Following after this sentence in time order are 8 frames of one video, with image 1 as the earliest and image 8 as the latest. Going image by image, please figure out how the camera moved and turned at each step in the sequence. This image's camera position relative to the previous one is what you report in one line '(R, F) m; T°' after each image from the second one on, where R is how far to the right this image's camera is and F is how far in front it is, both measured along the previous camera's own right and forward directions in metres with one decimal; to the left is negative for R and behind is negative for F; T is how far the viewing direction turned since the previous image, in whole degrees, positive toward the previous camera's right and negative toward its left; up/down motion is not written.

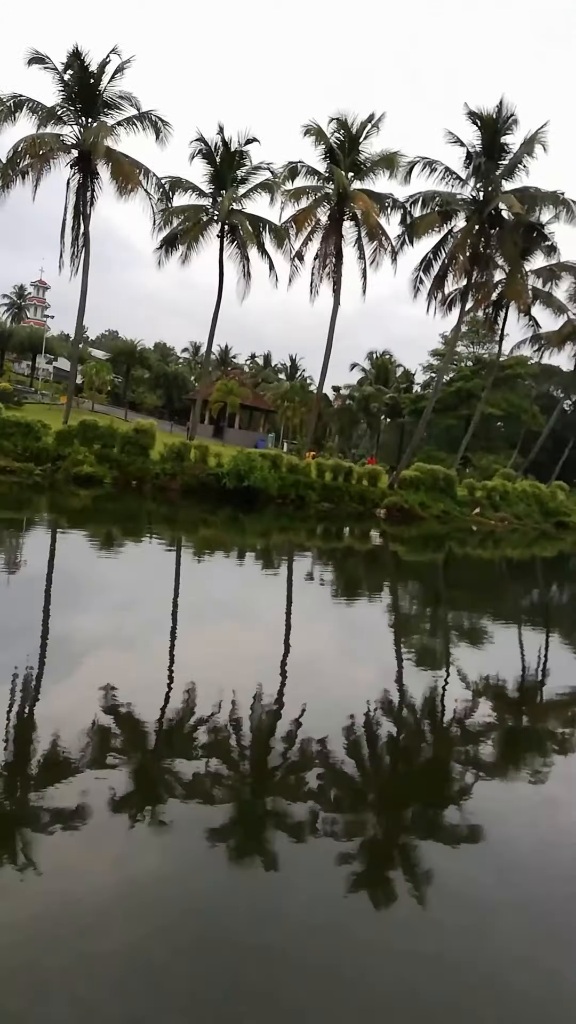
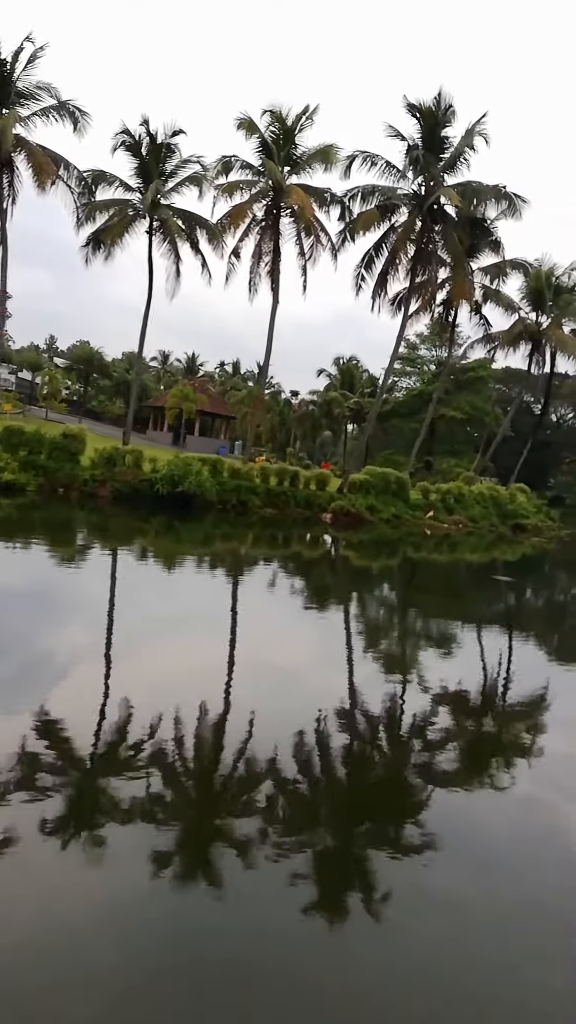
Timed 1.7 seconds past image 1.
(+0.2, +0.1) m; +1°
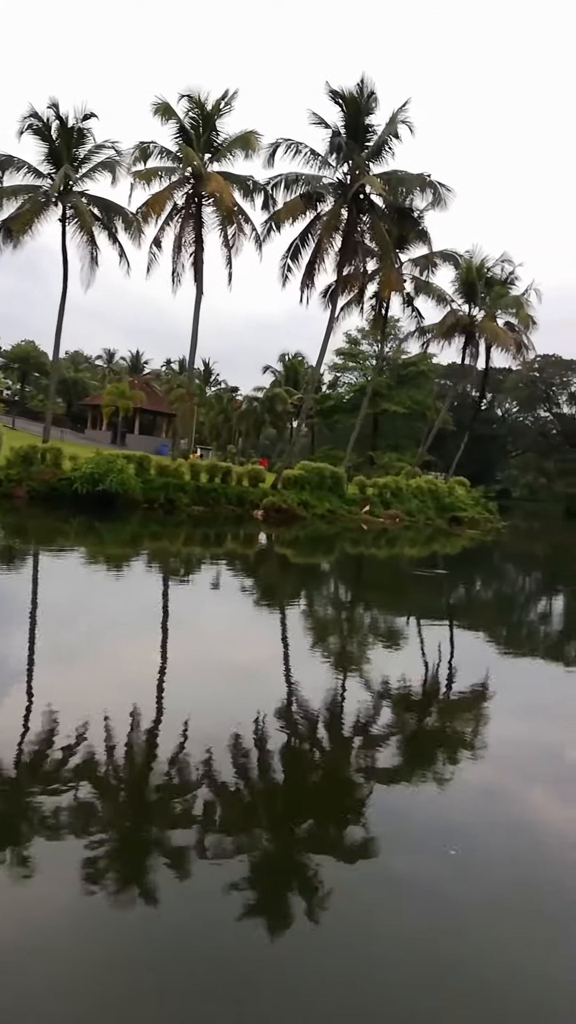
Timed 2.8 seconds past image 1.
(+0.1, +0.1) m; +3°
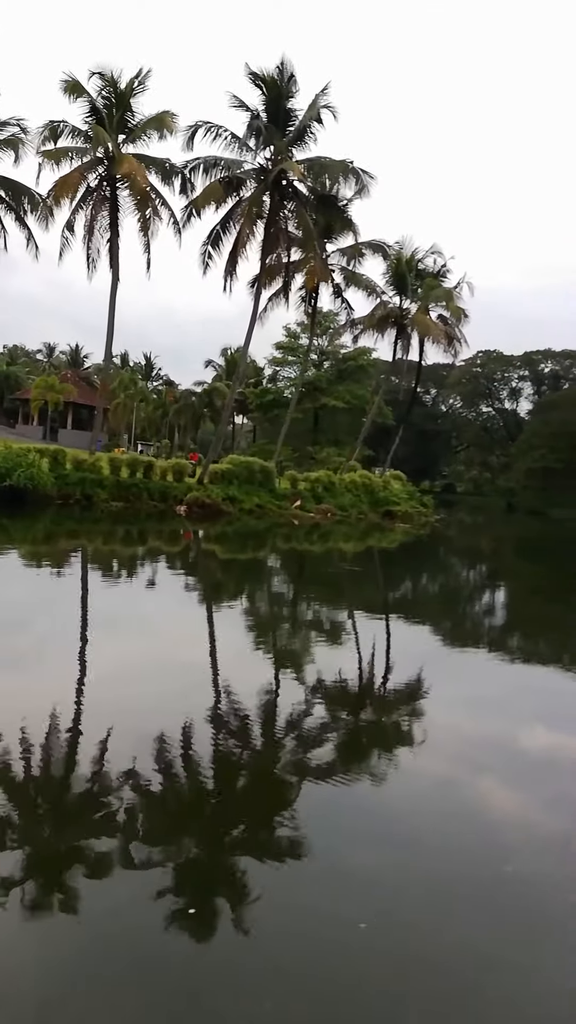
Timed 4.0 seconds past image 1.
(+0.1, +0.1) m; +4°
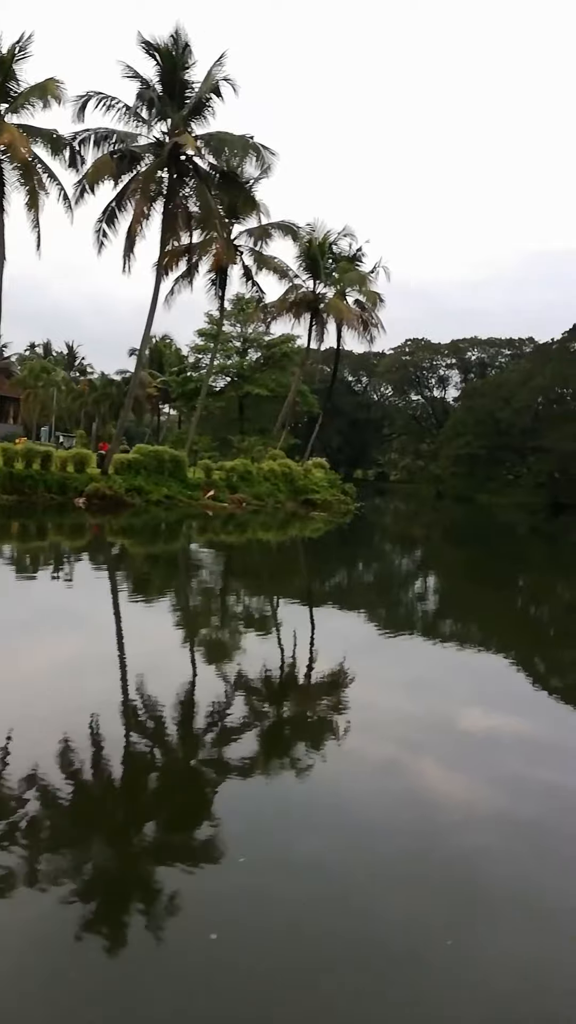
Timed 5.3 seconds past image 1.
(+0.2, +0.1) m; +4°
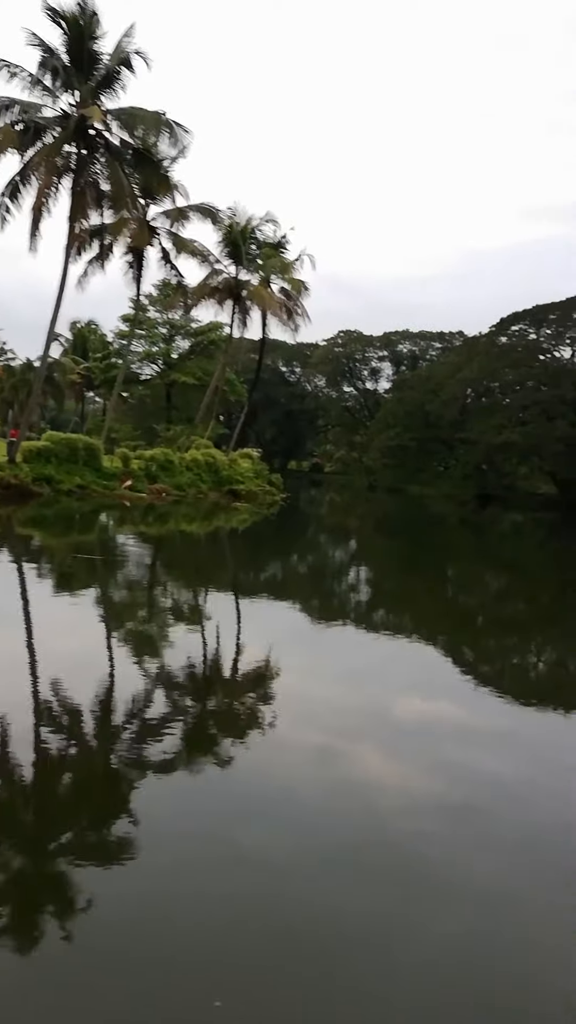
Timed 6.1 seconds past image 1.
(+0.1, +0.1) m; +5°
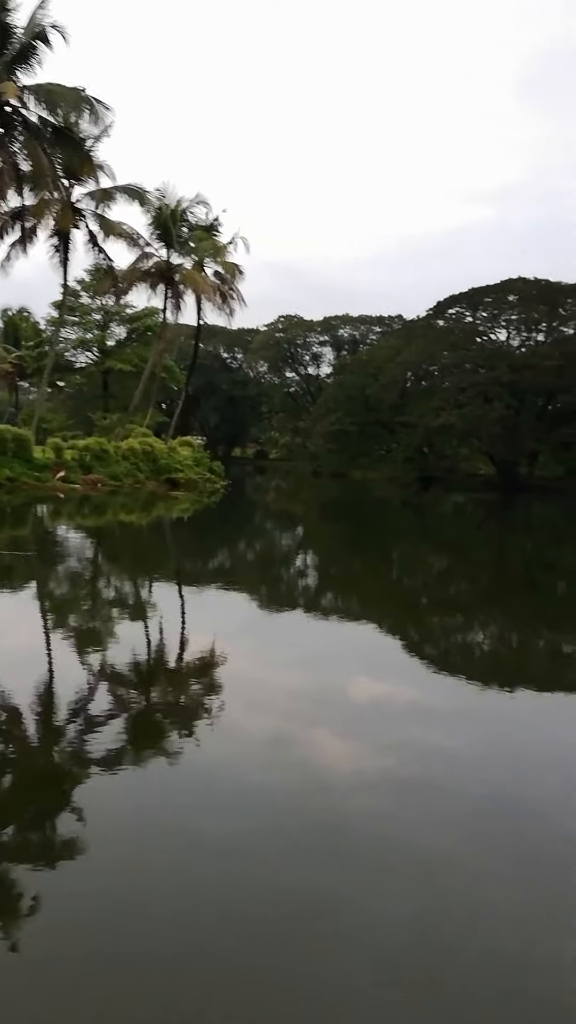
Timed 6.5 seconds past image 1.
(-0.8, -0.5) m; -15°
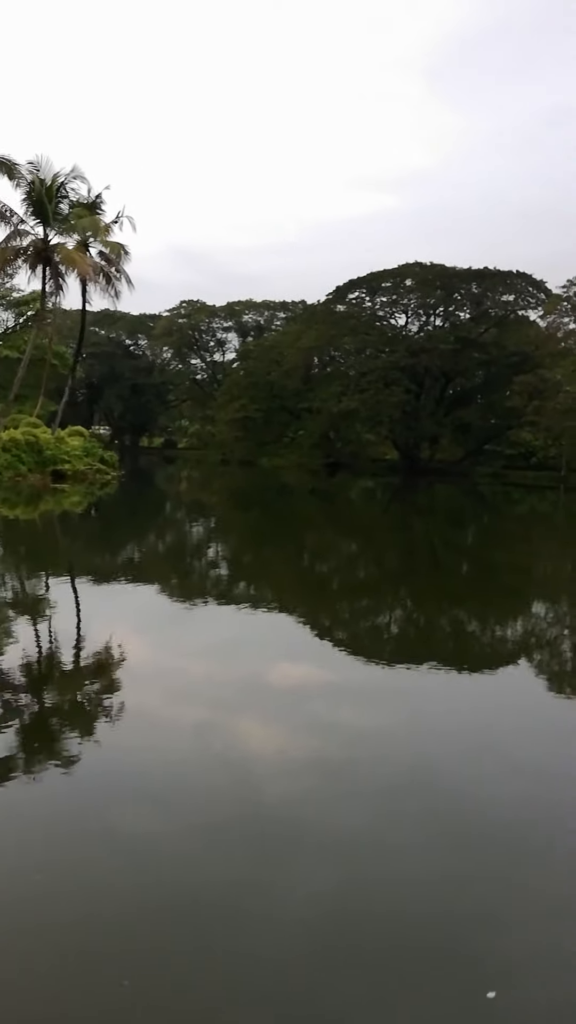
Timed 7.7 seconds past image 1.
(+0.3, +0.2) m; +6°
